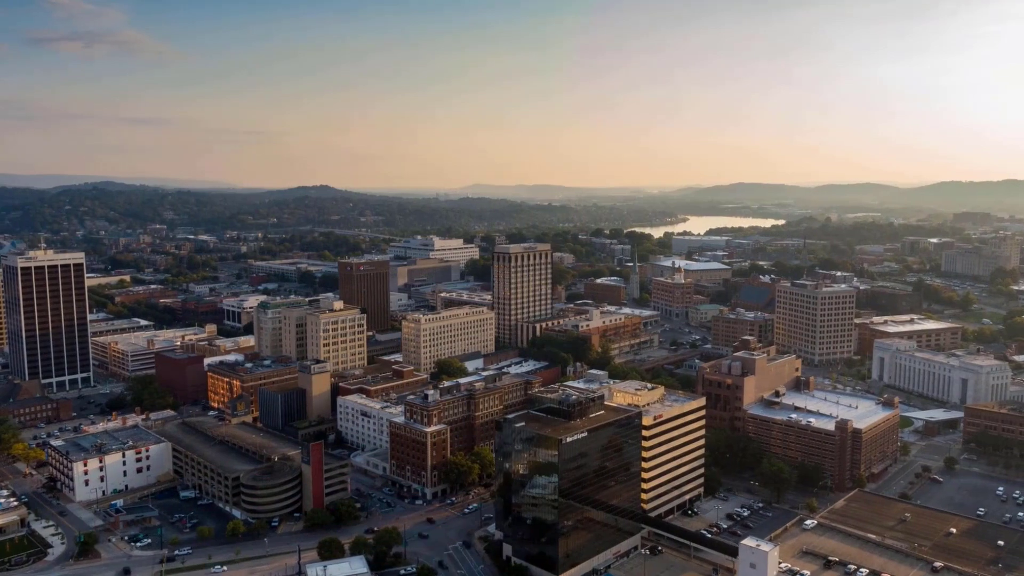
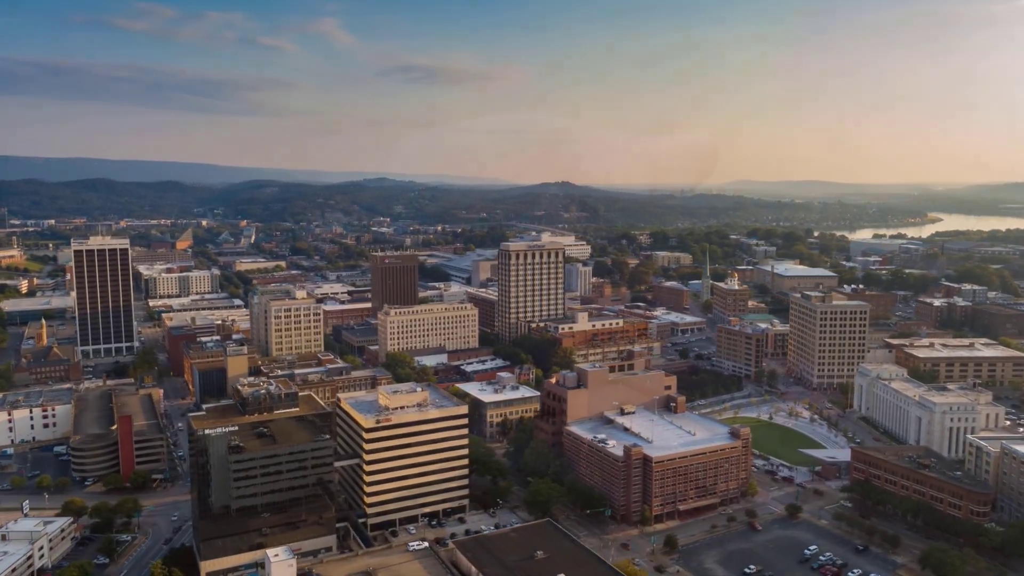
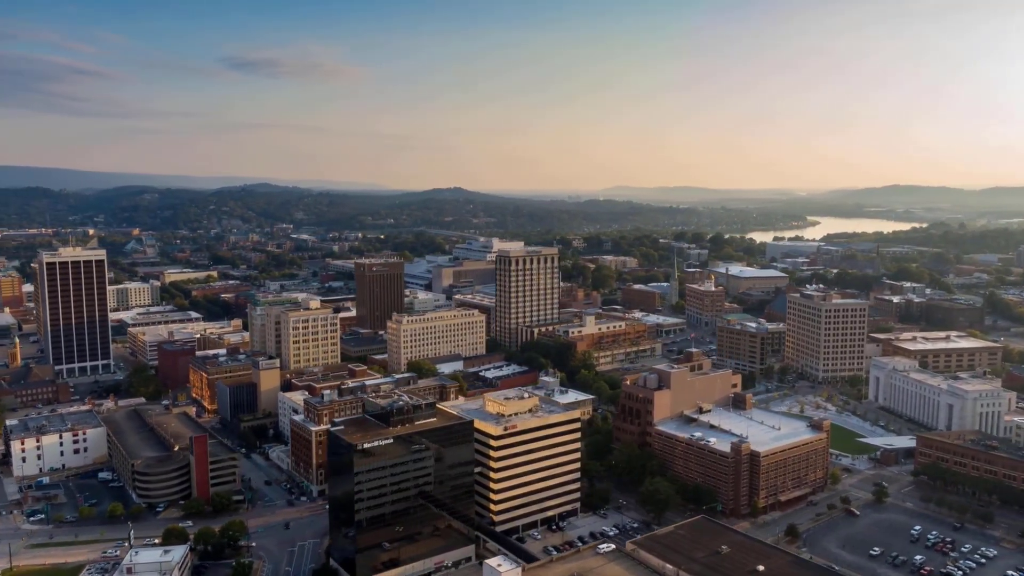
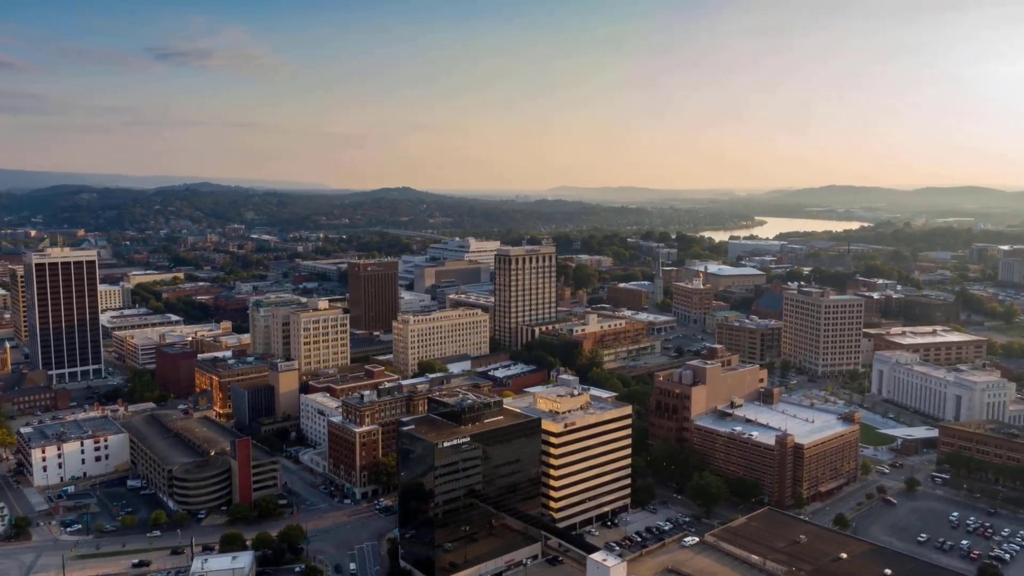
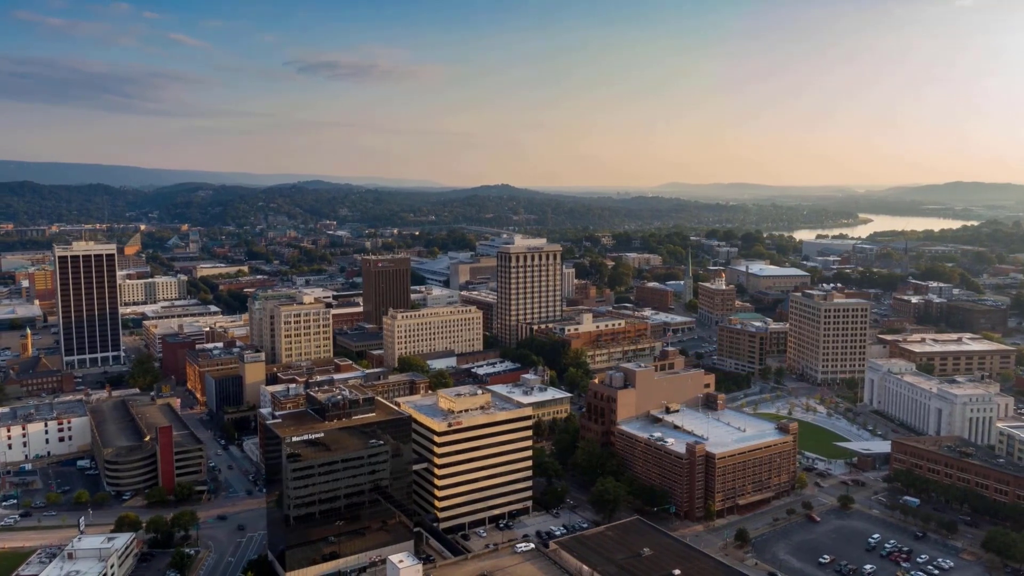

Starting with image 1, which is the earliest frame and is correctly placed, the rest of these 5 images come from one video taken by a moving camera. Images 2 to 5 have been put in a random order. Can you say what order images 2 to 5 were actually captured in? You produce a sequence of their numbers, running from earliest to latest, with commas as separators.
4, 3, 5, 2
